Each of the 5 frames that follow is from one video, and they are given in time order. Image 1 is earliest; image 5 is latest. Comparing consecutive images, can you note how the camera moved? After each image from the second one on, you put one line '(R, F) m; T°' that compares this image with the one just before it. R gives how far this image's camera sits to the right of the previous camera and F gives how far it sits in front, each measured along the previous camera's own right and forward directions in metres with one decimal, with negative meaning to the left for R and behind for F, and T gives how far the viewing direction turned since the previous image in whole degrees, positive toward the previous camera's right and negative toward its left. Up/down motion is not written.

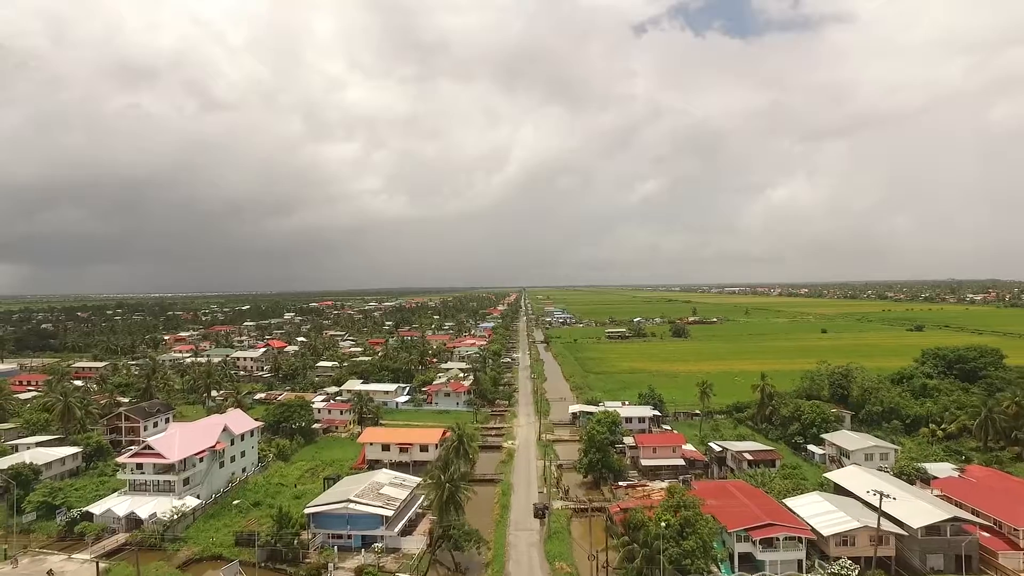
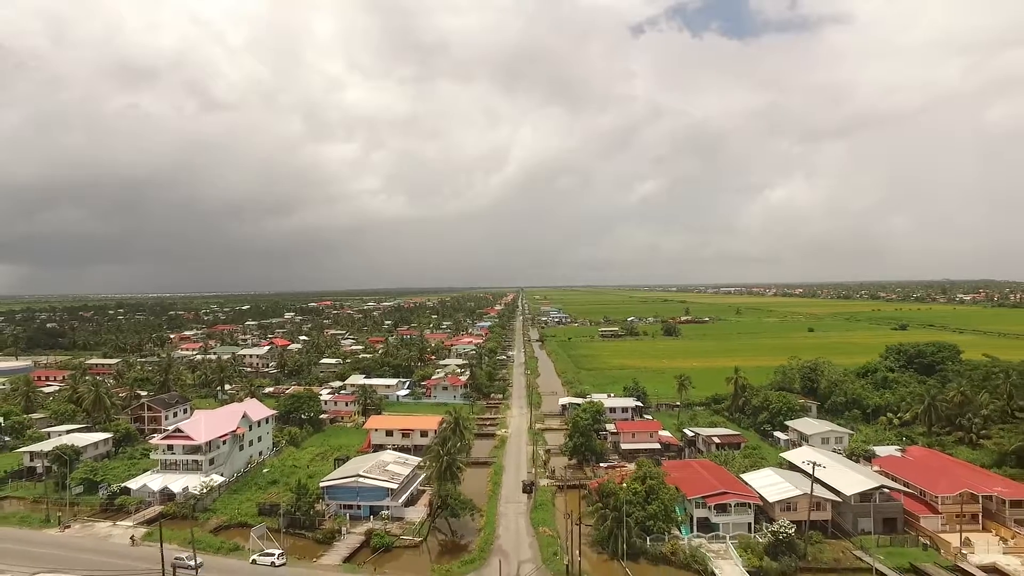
(+0.4, -3.1) m; 0°
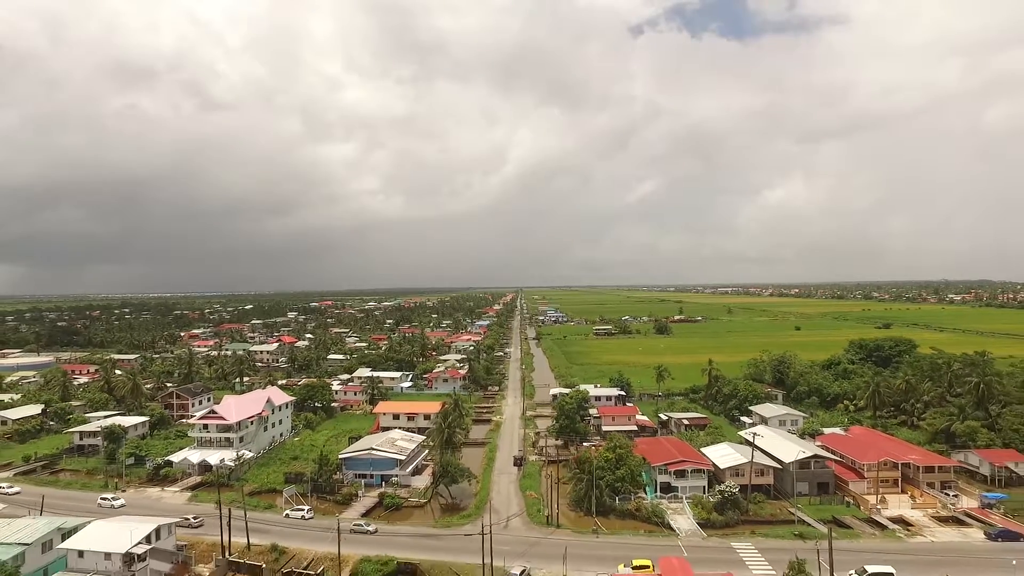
(+0.4, -4.1) m; 0°
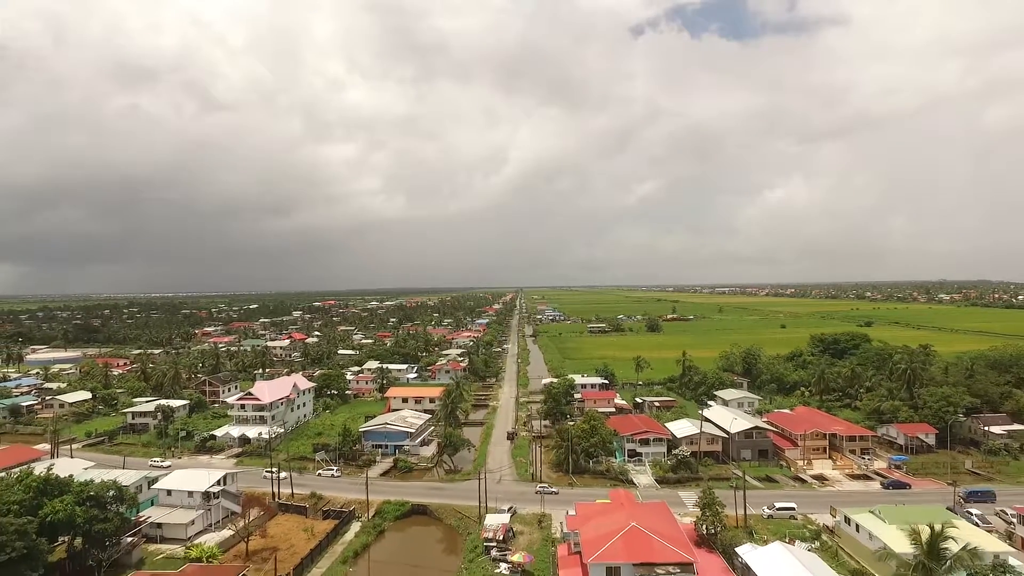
(+0.5, -5.4) m; 0°
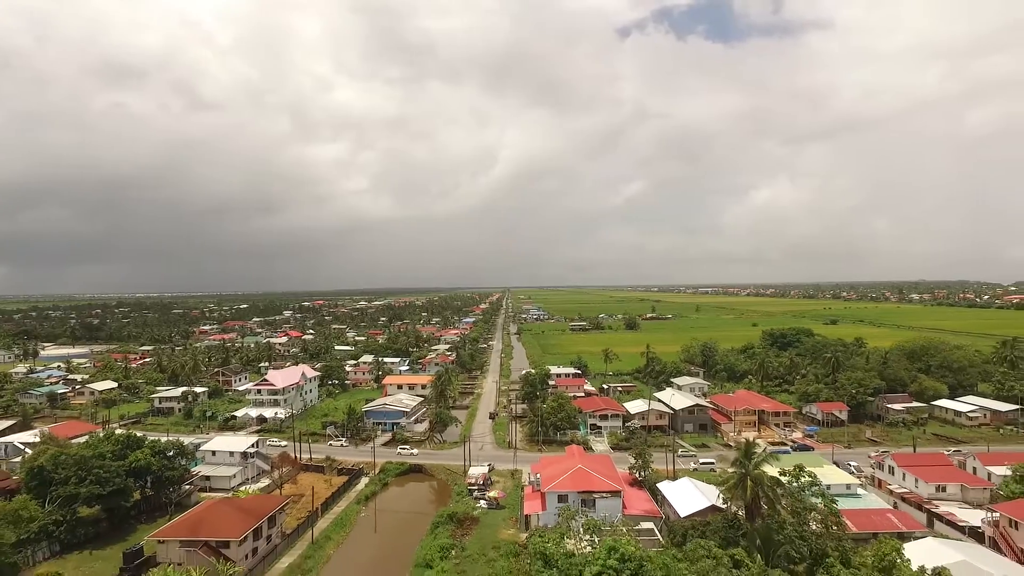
(+0.5, -6.0) m; +1°
